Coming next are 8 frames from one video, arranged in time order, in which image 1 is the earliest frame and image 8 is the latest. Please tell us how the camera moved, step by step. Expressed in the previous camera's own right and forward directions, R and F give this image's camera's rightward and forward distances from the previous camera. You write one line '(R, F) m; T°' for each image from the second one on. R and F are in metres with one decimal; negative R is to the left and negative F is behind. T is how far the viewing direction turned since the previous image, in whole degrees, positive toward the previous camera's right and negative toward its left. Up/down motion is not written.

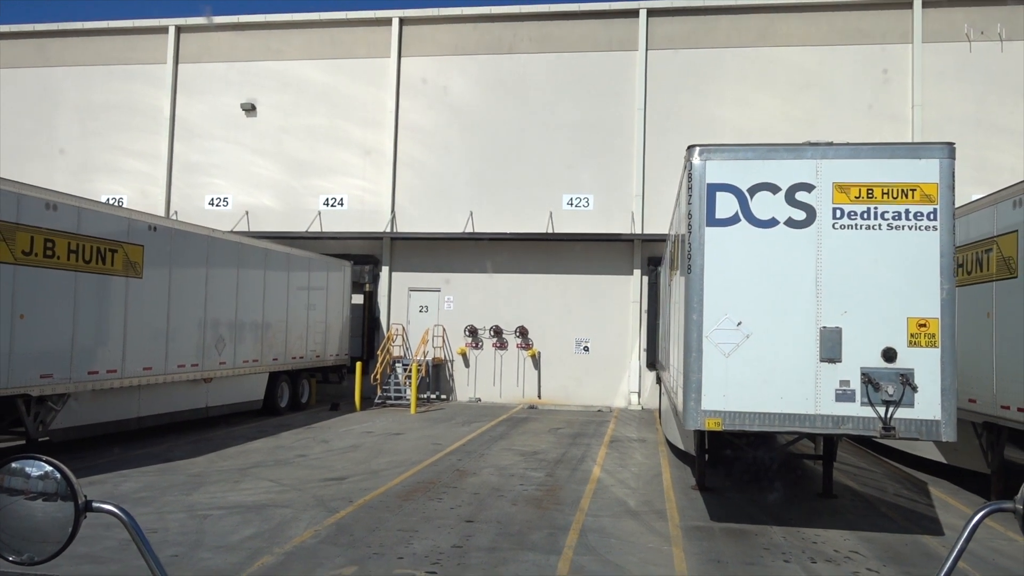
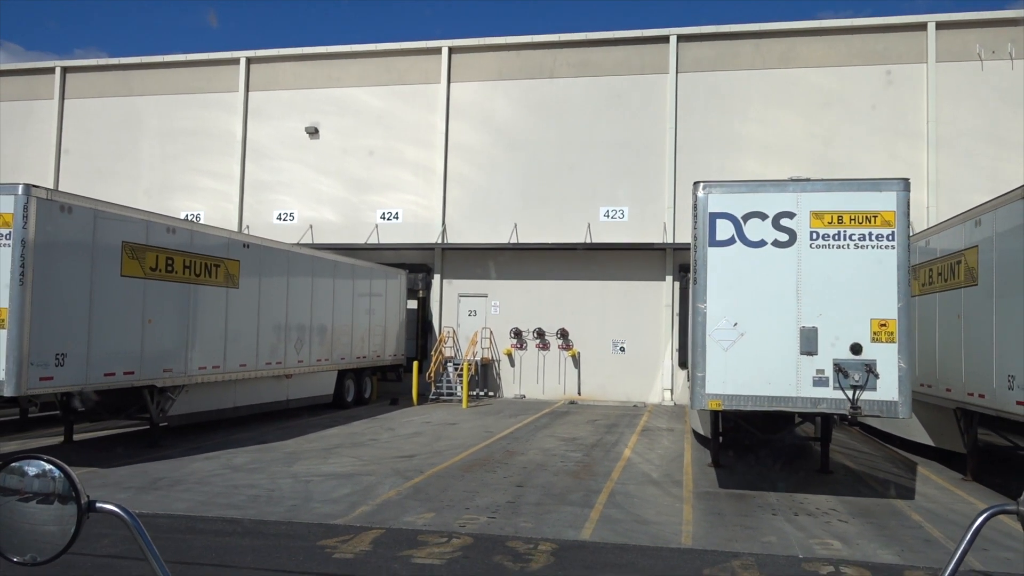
(0.0, -1.8) m; -3°
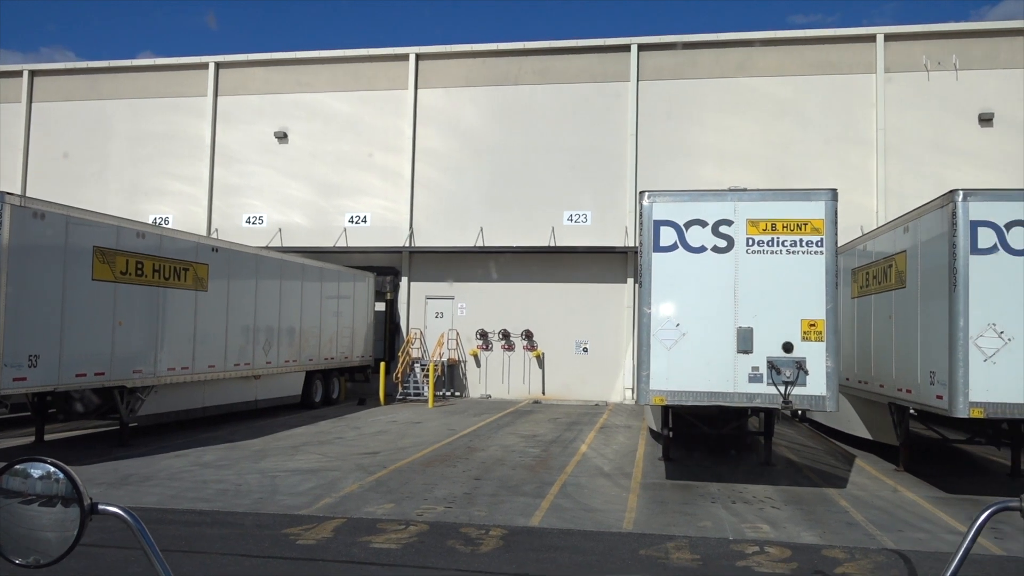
(+0.2, -0.5) m; +2°
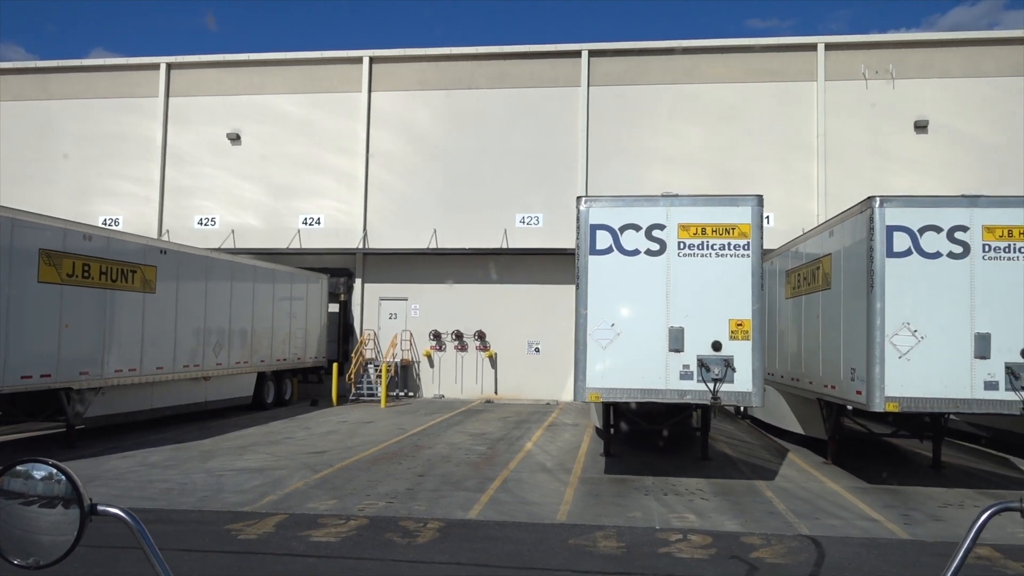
(+0.2, -0.3) m; +3°
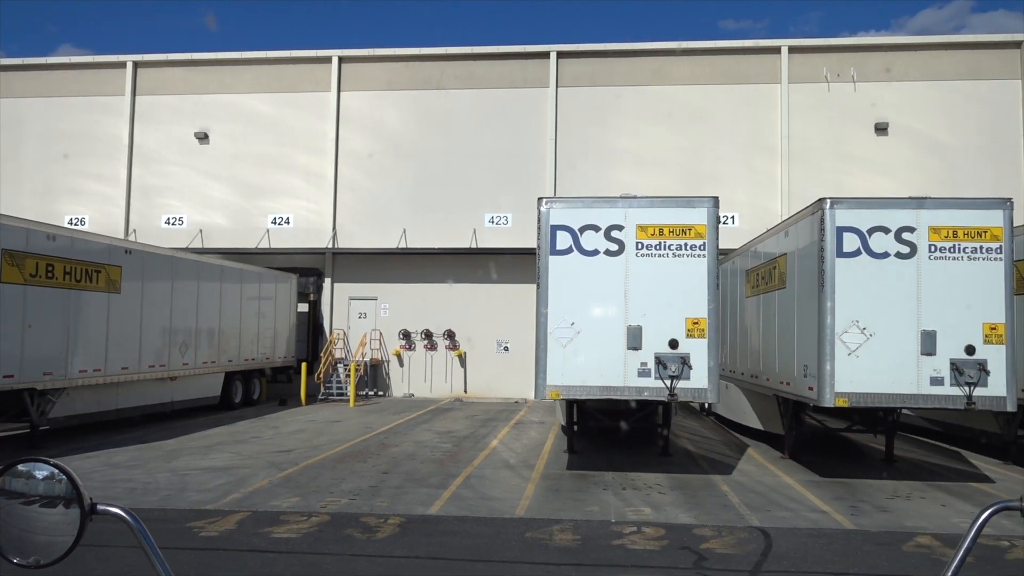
(+0.1, -0.2) m; +2°
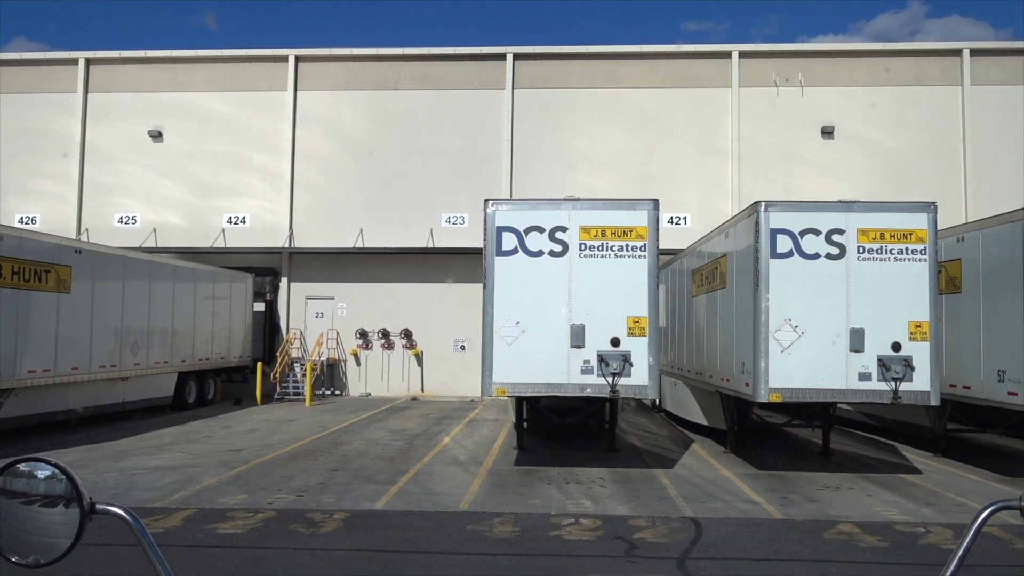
(+0.2, -0.2) m; +2°
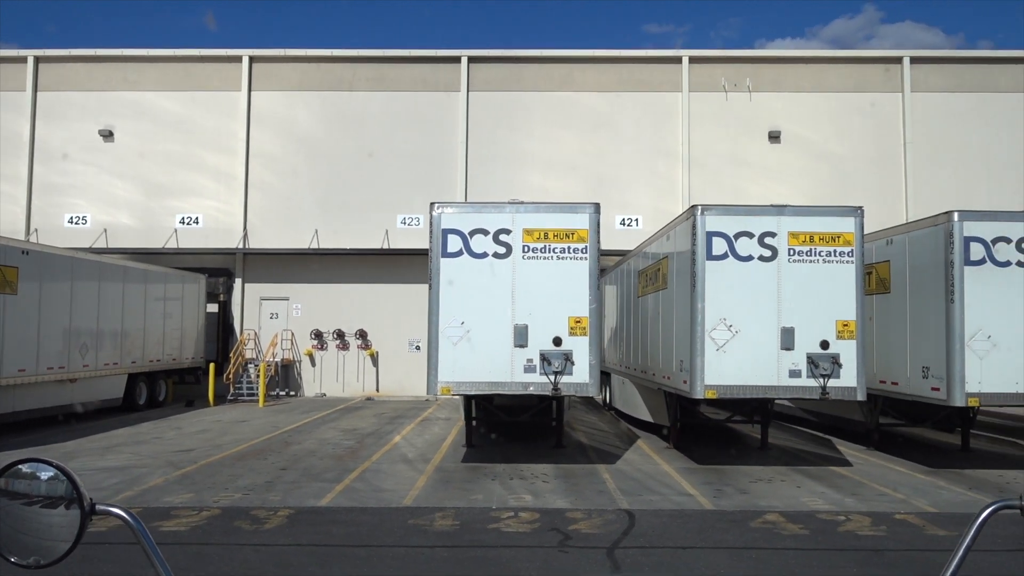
(+0.2, -0.3) m; +3°
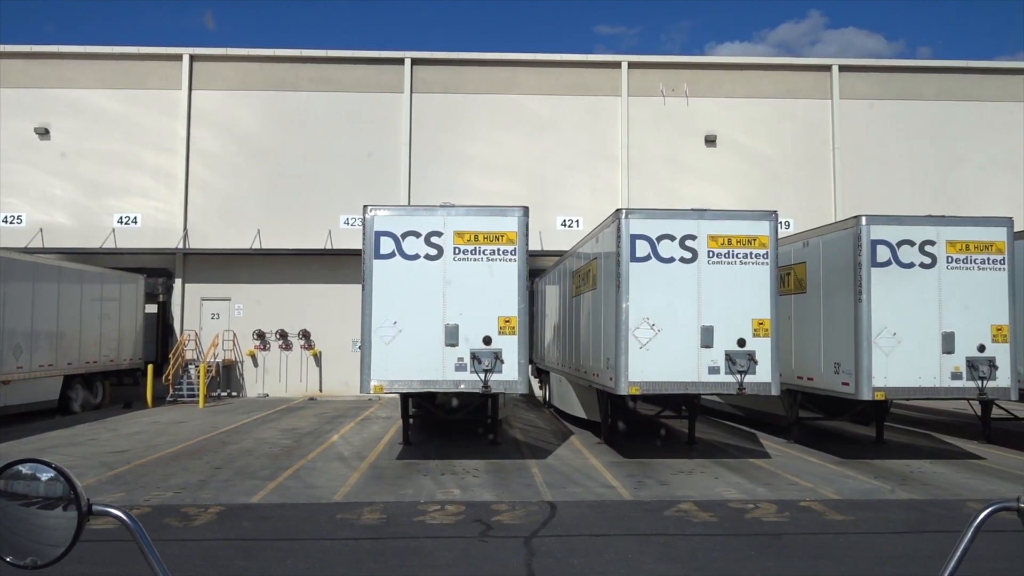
(+0.3, -0.3) m; +3°
